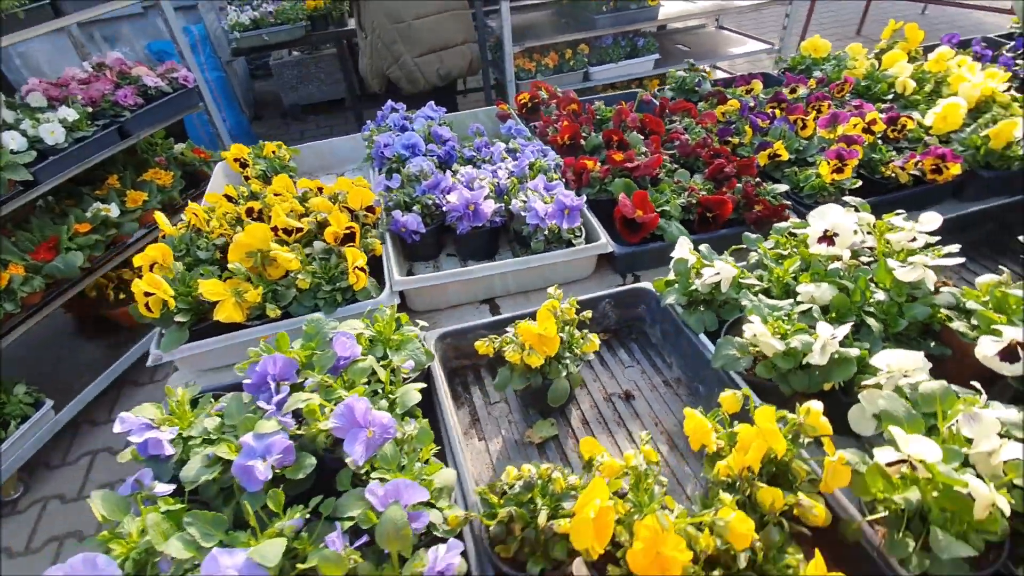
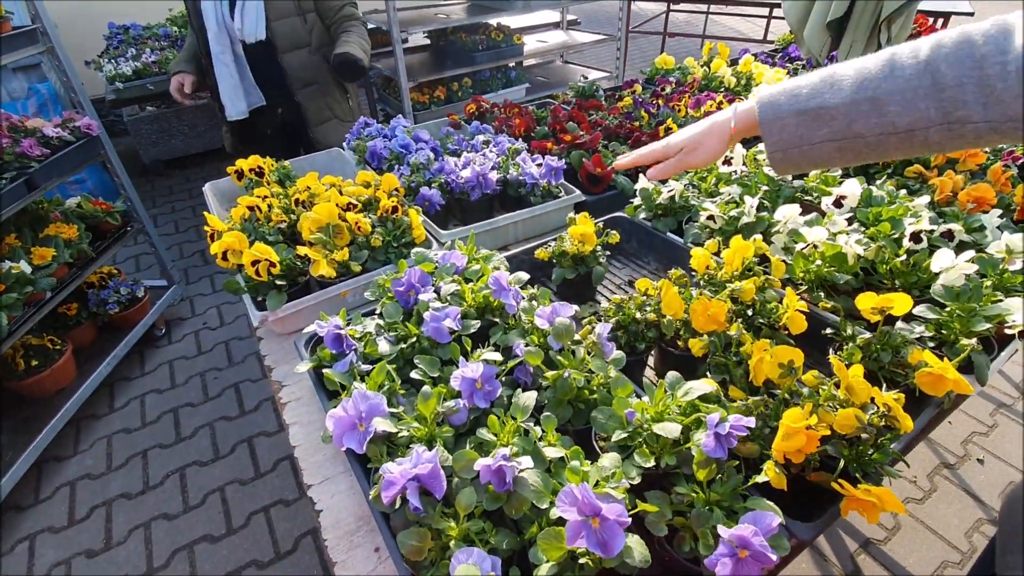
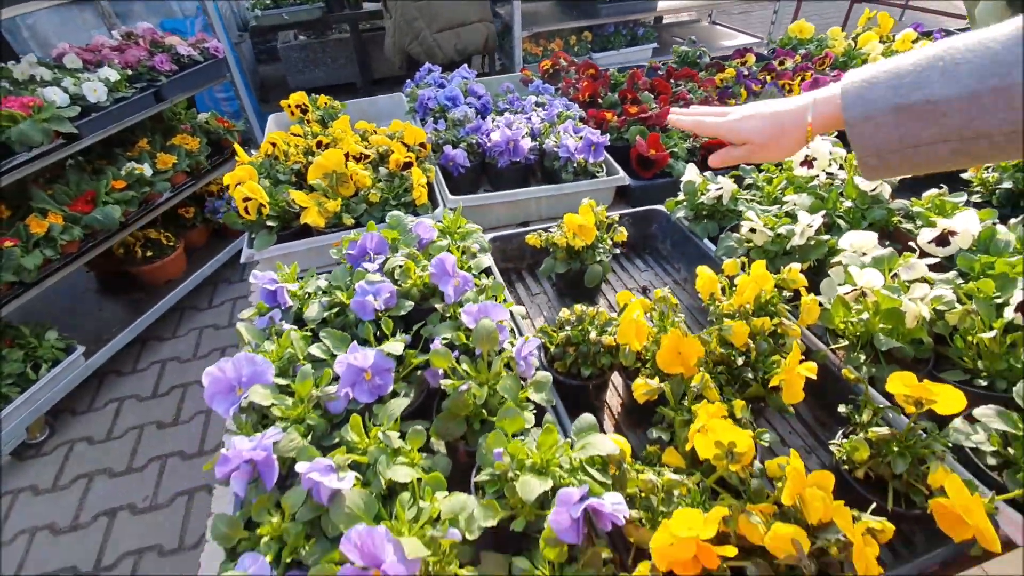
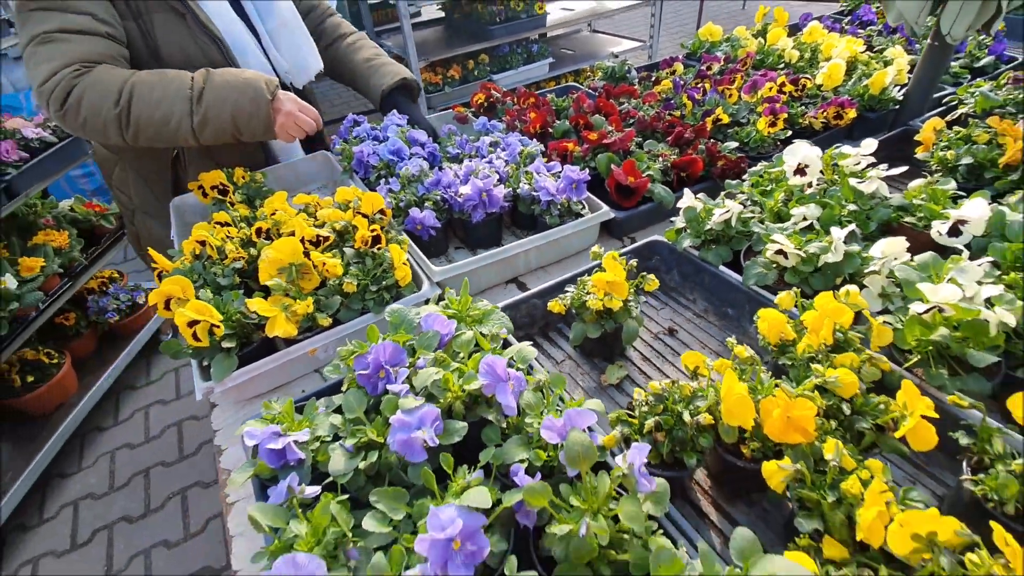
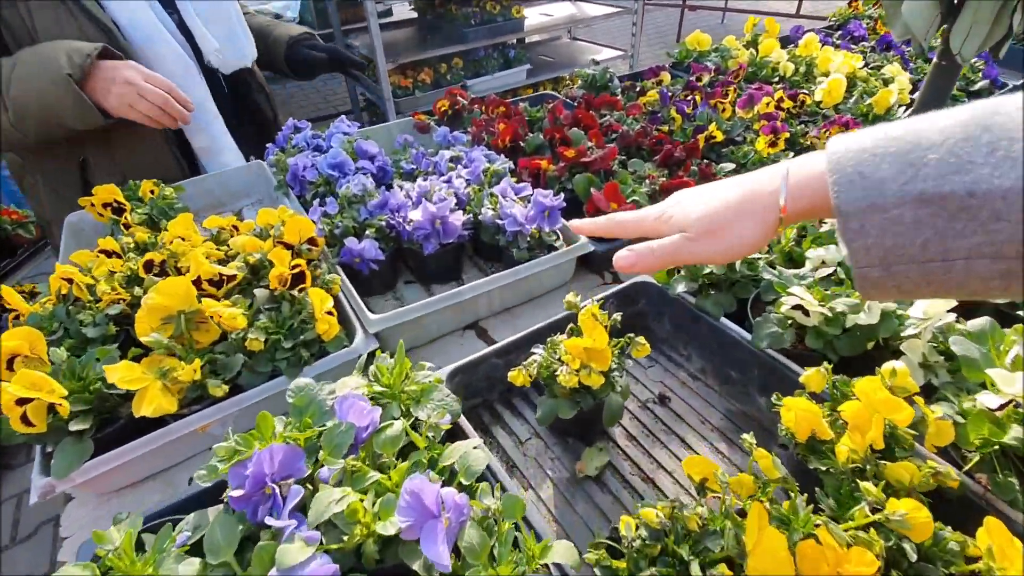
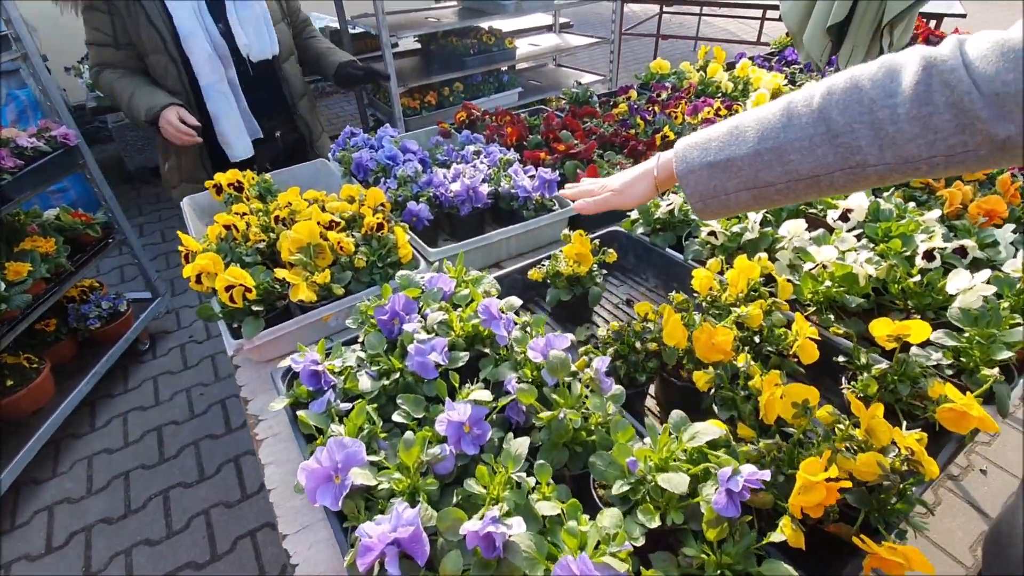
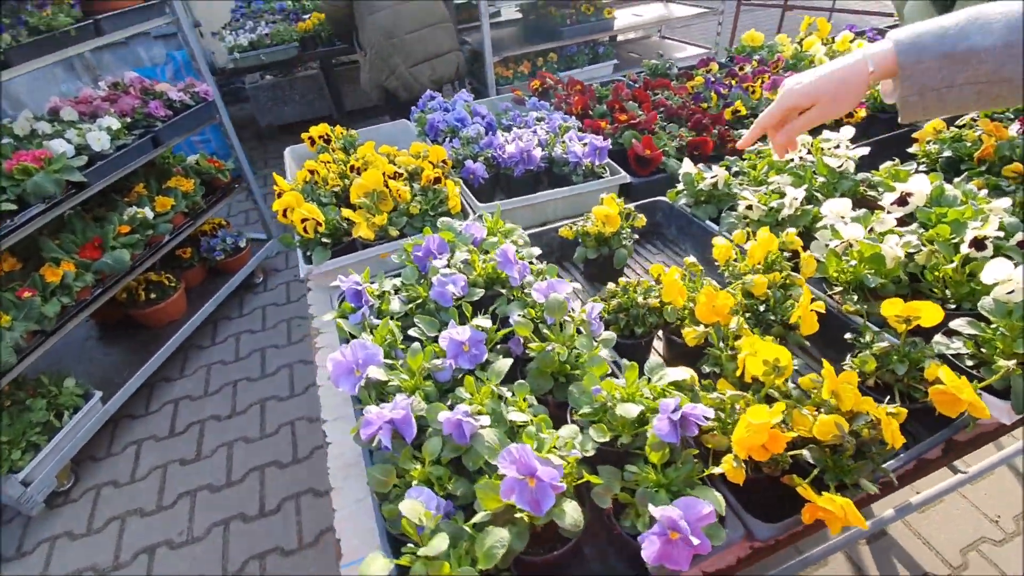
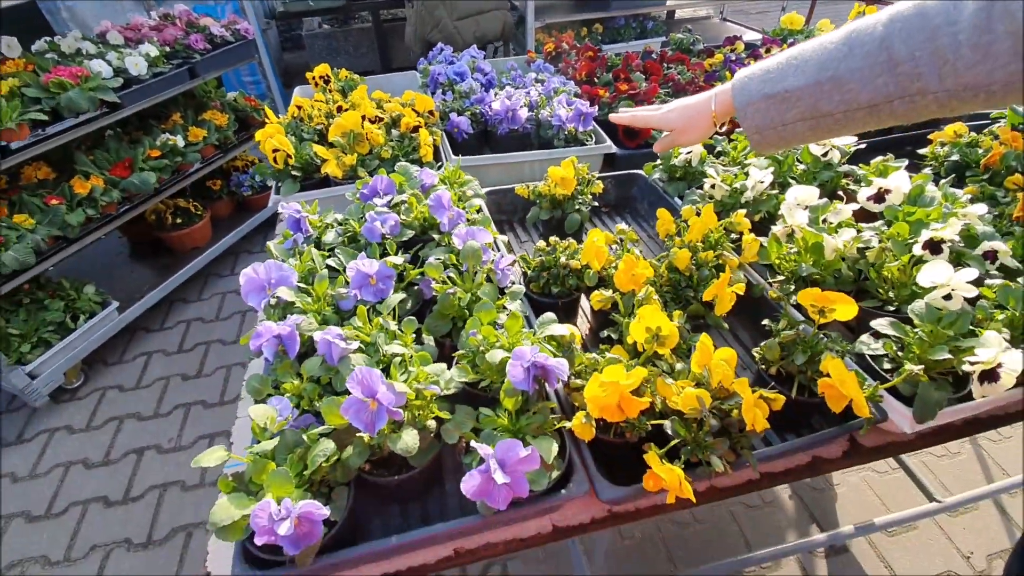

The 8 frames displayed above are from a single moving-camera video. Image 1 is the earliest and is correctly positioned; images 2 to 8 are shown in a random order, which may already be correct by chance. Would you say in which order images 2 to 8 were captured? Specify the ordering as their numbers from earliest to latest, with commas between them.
3, 8, 7, 2, 6, 5, 4
